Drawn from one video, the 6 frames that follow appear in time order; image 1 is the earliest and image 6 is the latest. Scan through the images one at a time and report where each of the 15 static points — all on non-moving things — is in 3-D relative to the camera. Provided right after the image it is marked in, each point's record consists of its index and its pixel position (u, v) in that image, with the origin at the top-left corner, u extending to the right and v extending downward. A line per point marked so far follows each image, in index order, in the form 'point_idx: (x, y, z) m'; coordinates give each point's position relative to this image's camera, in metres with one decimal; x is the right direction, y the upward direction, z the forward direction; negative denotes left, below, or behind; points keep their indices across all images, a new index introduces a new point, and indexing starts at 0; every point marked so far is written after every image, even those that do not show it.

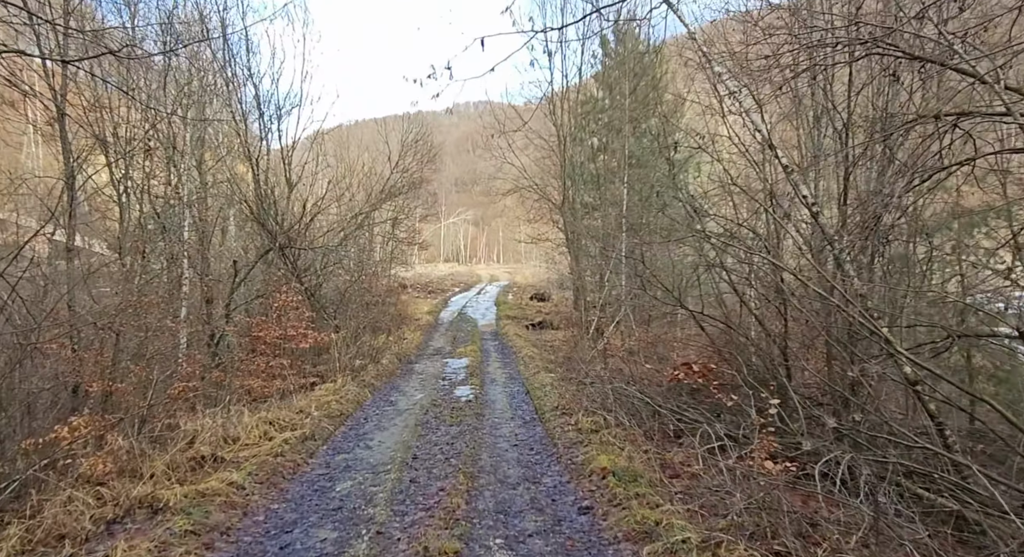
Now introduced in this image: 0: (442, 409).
0: (-1.1, -2.1, +9.8) m
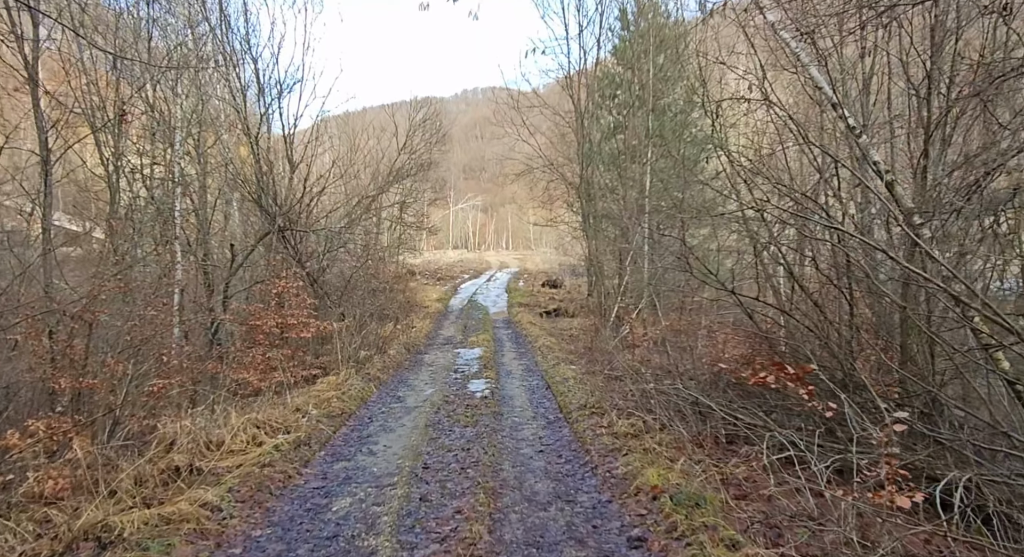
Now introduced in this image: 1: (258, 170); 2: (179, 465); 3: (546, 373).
0: (-0.8, -1.8, +8.8) m
1: (-6.4, +2.7, +15.5) m
2: (-3.1, -1.7, +5.7) m
3: (+0.6, -1.8, +11.5) m
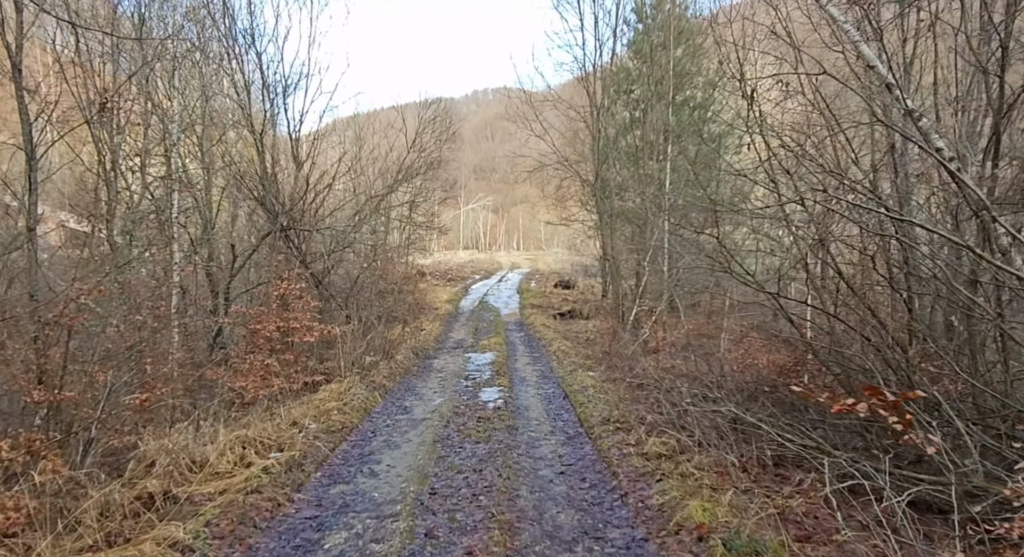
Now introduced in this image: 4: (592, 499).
0: (-0.6, -1.8, +8.1) m
1: (-6.1, +2.6, +14.9) m
2: (-2.9, -1.7, +5.1) m
3: (+0.9, -1.8, +10.8) m
4: (+0.7, -1.9, +5.4) m
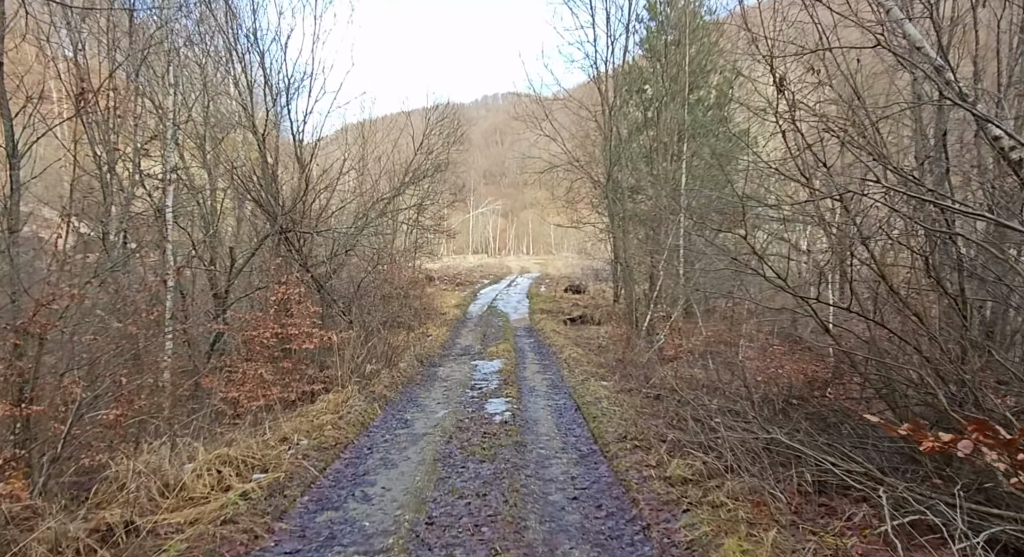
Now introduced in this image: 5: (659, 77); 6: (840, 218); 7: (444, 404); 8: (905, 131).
0: (-0.5, -1.9, +7.5) m
1: (-5.9, +2.5, +14.5) m
2: (-2.9, -1.8, +4.5) m
3: (+1.0, -1.8, +10.2) m
4: (+0.8, -1.9, +4.8) m
5: (+4.7, +6.4, +19.6) m
6: (+3.4, +0.6, +6.5) m
7: (-1.0, -1.9, +9.3) m
8: (+4.2, +1.6, +6.5) m
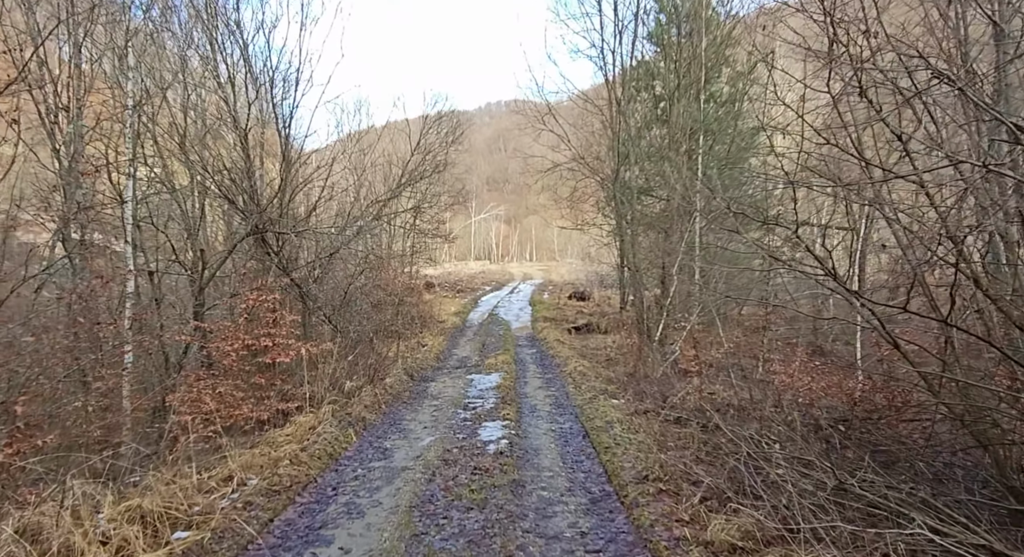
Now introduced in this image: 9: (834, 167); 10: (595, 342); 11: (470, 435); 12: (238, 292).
0: (-0.6, -1.9, +6.2) m
1: (-5.9, +2.4, +13.3) m
2: (-3.0, -1.8, +3.3) m
3: (+1.0, -1.9, +8.9) m
4: (+0.7, -1.9, +3.5) m
5: (+4.7, +6.2, +18.4) m
6: (+3.4, +0.6, +5.2) m
7: (-1.0, -2.0, +8.1) m
8: (+4.1, +1.5, +5.3) m
9: (+3.3, +1.2, +6.2) m
10: (+2.5, -1.9, +18.5) m
11: (-0.5, -2.0, +7.7) m
12: (-5.0, -0.3, +11.3) m
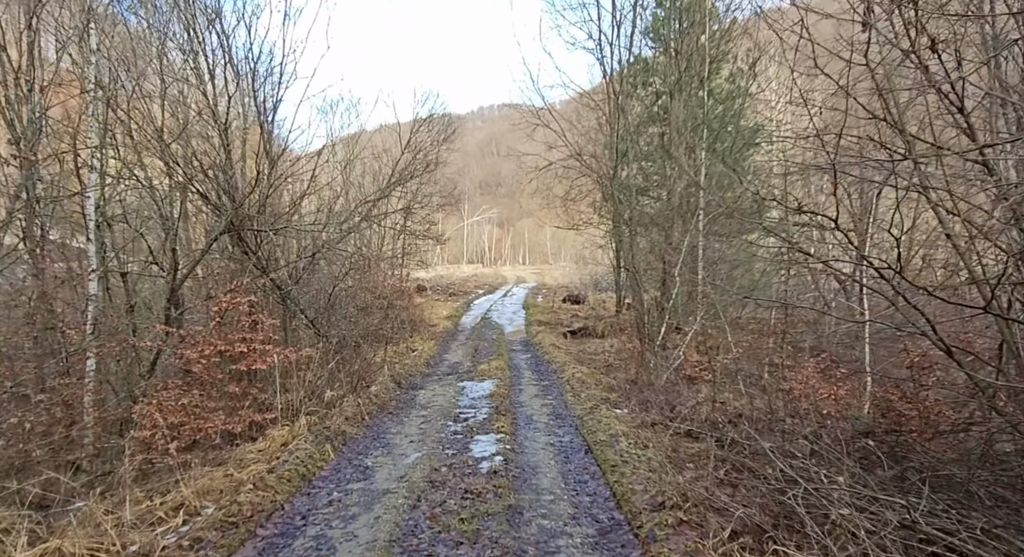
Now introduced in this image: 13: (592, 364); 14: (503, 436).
0: (-0.6, -1.9, +5.5) m
1: (-6.0, +2.4, +12.5) m
2: (-3.0, -1.7, +2.5) m
3: (+0.9, -1.9, +8.2) m
4: (+0.7, -1.9, +2.8) m
5: (+4.5, +6.1, +17.8) m
6: (+3.4, +0.6, +4.6) m
7: (-1.1, -2.0, +7.3) m
8: (+4.1, +1.6, +4.6) m
9: (+3.2, +1.2, +5.5) m
10: (+2.3, -2.0, +17.8) m
11: (-0.6, -2.0, +7.0) m
12: (-5.1, -0.3, +10.6) m
13: (+1.8, -1.9, +14.1) m
14: (-0.1, -1.9, +7.5) m
